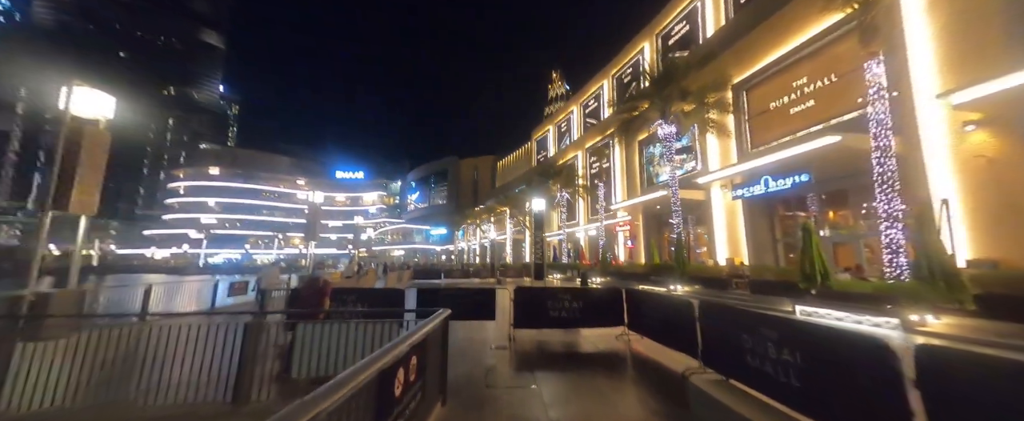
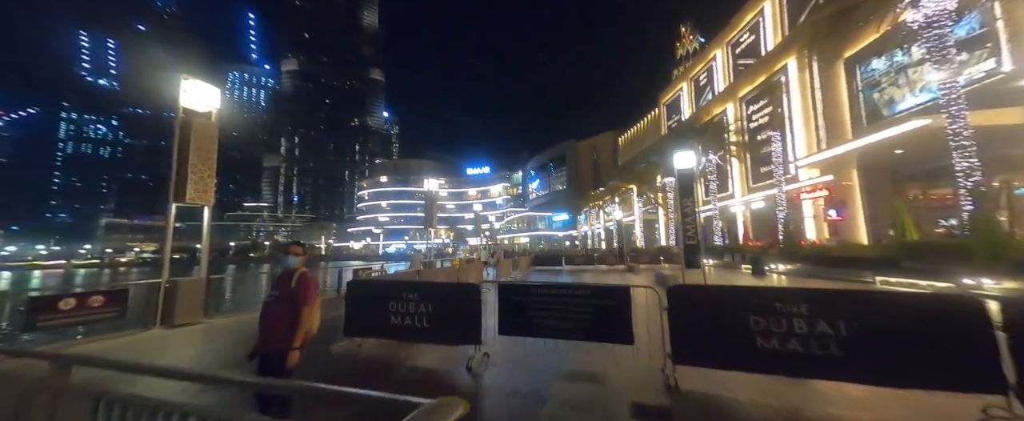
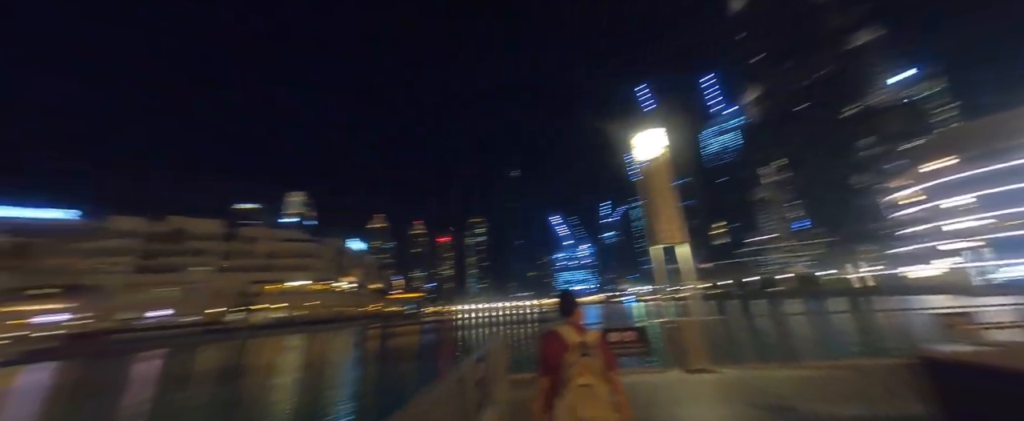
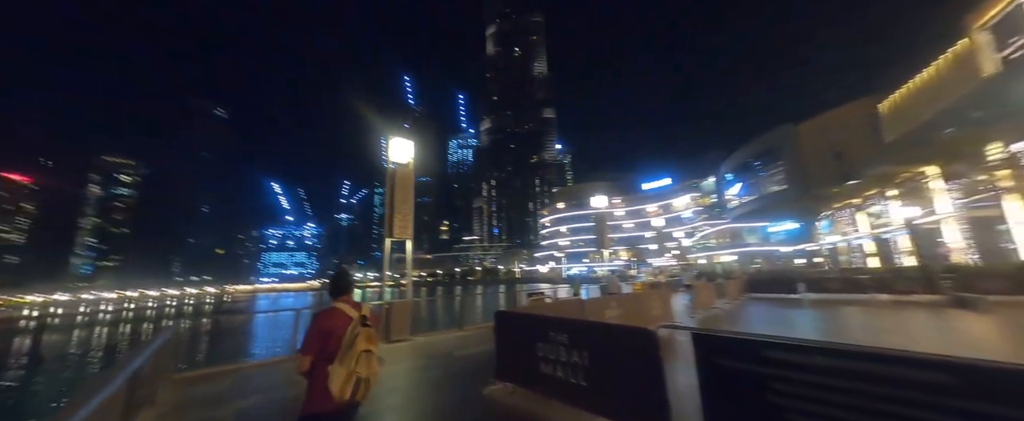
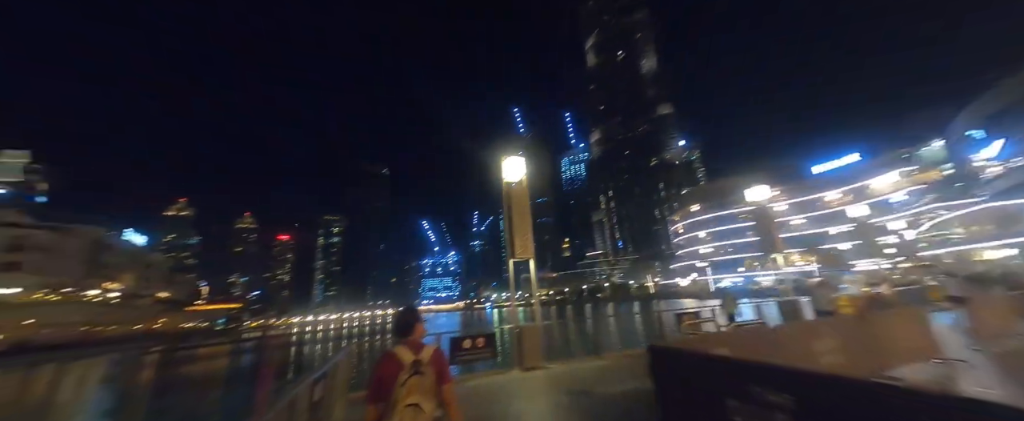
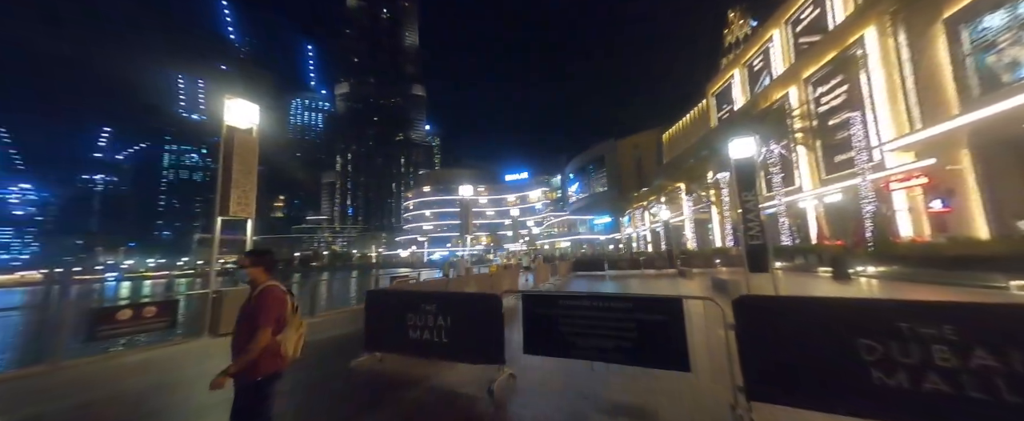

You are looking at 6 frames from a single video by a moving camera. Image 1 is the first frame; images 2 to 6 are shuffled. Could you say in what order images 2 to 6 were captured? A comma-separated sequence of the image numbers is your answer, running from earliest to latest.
2, 6, 4, 5, 3
